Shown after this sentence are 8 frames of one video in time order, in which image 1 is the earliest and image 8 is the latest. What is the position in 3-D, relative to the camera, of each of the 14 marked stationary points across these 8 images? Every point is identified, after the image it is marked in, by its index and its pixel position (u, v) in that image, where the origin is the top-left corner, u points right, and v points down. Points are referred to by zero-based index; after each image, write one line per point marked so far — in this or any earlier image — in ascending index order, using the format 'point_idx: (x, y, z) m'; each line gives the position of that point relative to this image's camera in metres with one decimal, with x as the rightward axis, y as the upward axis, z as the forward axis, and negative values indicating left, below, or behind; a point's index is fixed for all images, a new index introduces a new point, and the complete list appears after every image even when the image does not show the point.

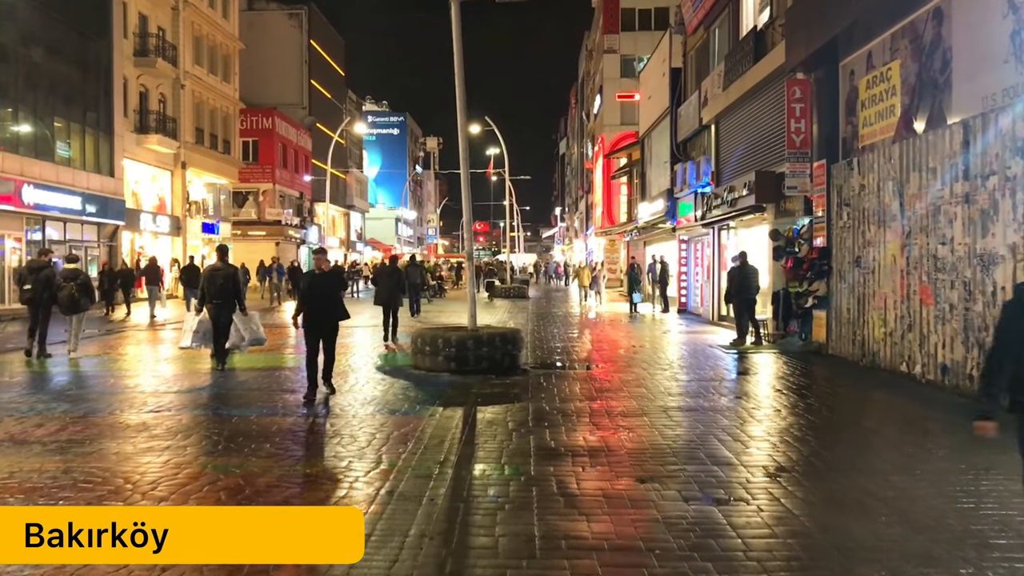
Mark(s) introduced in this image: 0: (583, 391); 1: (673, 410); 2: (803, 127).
0: (+0.8, -1.1, +9.3) m
1: (+1.5, -1.2, +8.3) m
2: (+4.5, +2.5, +13.1) m
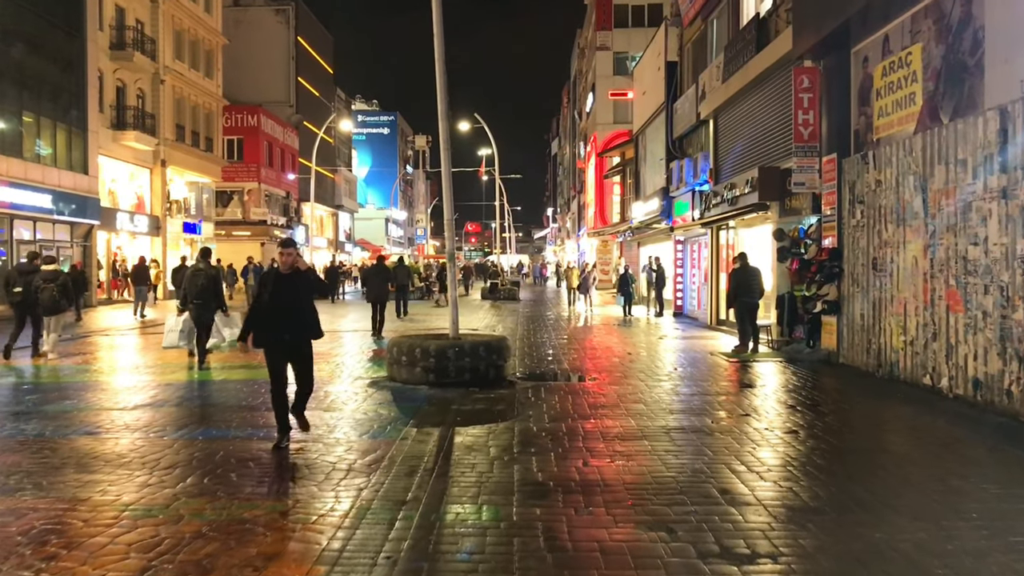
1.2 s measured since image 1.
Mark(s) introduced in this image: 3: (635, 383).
0: (+0.6, -1.2, +8.4) m
1: (+1.4, -1.3, +7.4) m
2: (+4.3, +2.4, +12.2) m
3: (+1.5, -1.2, +10.6) m
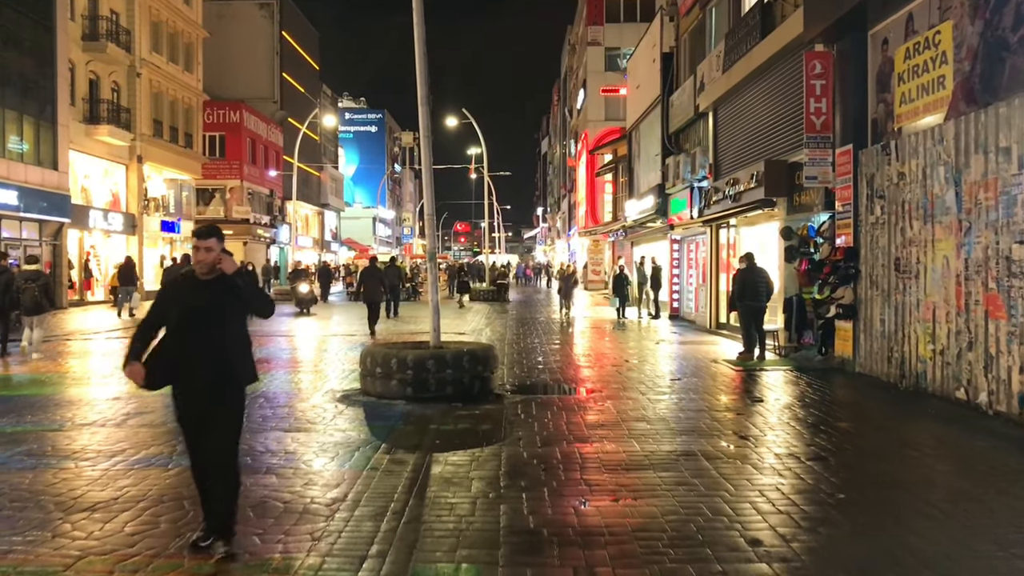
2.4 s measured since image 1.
0: (+0.5, -1.2, +7.4) m
1: (+1.3, -1.3, +6.4) m
2: (+4.1, +2.4, +11.3) m
3: (+1.4, -1.2, +9.7) m
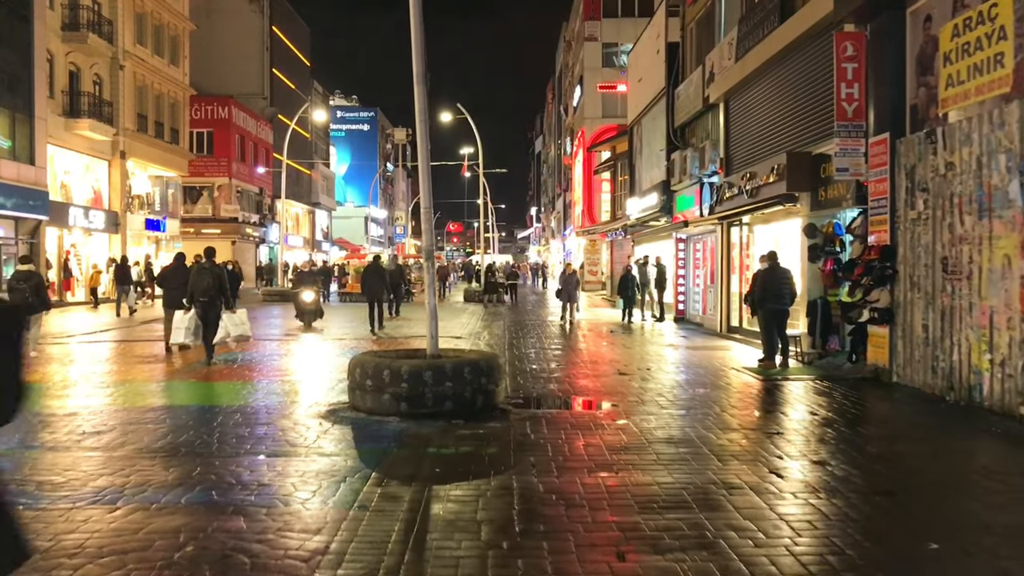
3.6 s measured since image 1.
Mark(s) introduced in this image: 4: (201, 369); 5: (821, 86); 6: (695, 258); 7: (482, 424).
0: (+0.6, -1.2, +6.5) m
1: (+1.4, -1.3, +5.5) m
2: (+4.2, +2.4, +10.4) m
3: (+1.4, -1.2, +8.7) m
4: (-4.3, -1.1, +12.0) m
5: (+4.3, +2.8, +11.9) m
6: (+4.2, +0.7, +19.5) m
7: (-0.3, -1.2, +7.3) m
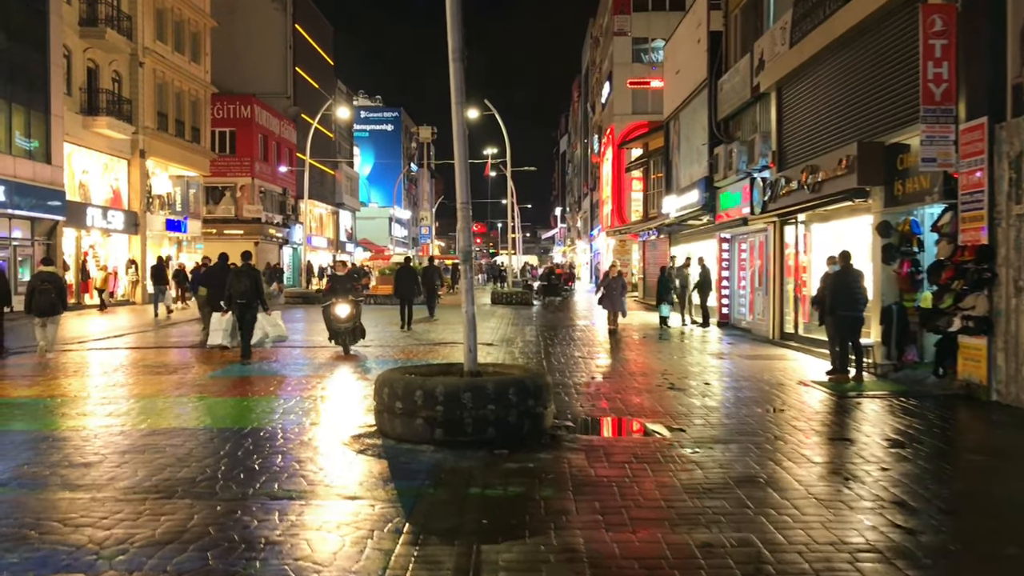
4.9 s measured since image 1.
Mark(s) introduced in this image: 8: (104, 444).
0: (+0.9, -1.3, +5.4) m
1: (+1.7, -1.4, +4.3) m
2: (+4.7, +2.3, +9.2) m
3: (+1.9, -1.3, +7.6) m
4: (-3.8, -1.2, +11.1) m
5: (+4.9, +2.8, +10.7) m
6: (+4.9, +0.6, +18.3) m
7: (+0.1, -1.2, +6.3) m
8: (-3.3, -1.3, +7.0) m
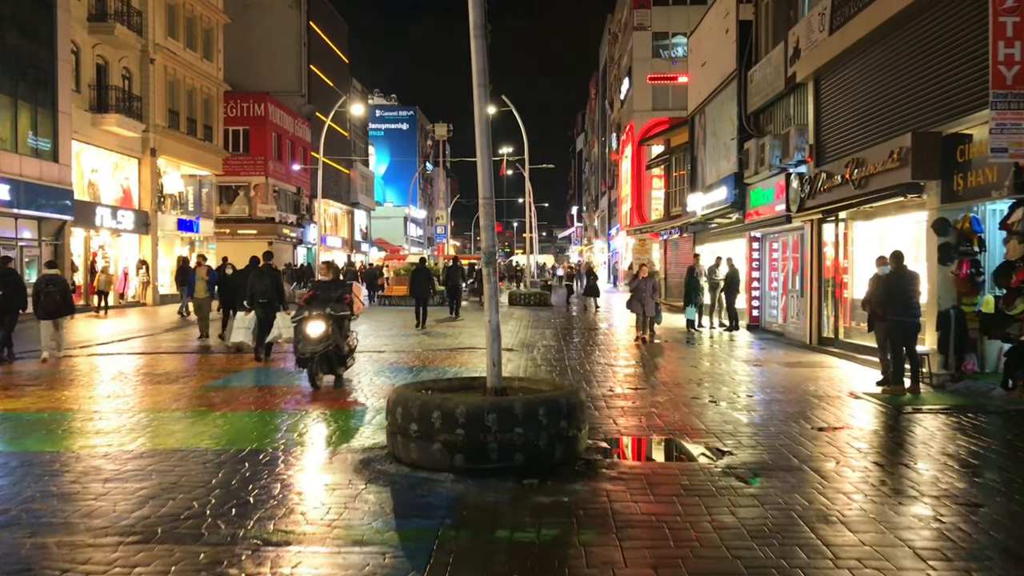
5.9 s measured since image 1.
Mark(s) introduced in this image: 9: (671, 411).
0: (+1.1, -1.3, +4.6) m
1: (+1.9, -1.4, +3.5) m
2: (+4.9, +2.3, +8.3) m
3: (+2.1, -1.3, +6.8) m
4: (-3.5, -1.2, +10.4) m
5: (+5.1, +2.7, +9.8) m
6: (+5.3, +0.6, +17.4) m
7: (+0.3, -1.3, +5.5) m
8: (-3.1, -1.3, +6.2) m
9: (+1.7, -1.3, +8.9) m
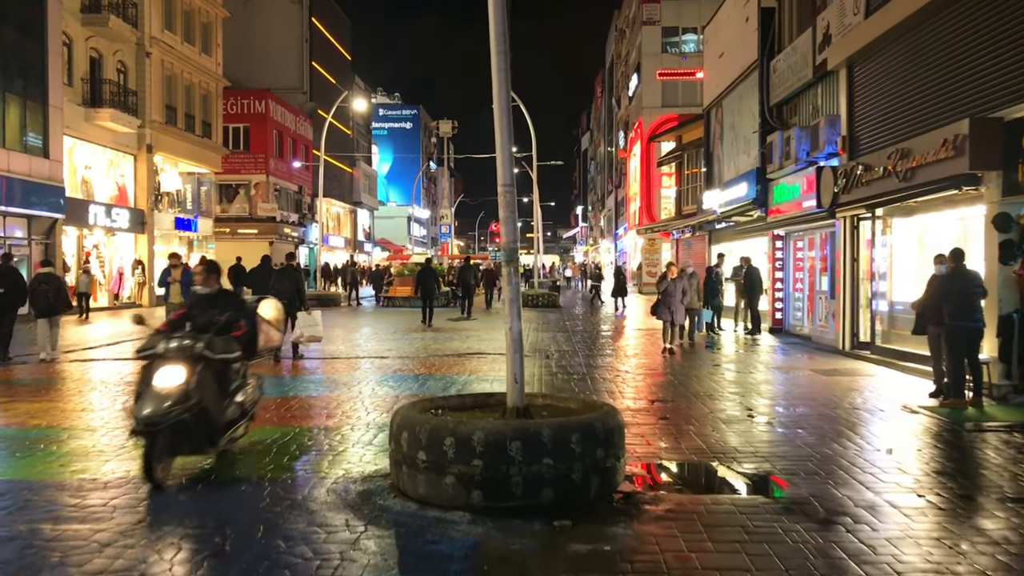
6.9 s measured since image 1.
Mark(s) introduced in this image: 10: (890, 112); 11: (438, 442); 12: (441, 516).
0: (+1.3, -1.4, +3.6) m
1: (+2.0, -1.4, +2.6) m
2: (+5.1, +2.3, +7.4) m
3: (+2.2, -1.4, +5.9) m
4: (-3.3, -1.2, +9.5) m
5: (+5.3, +2.7, +8.9) m
6: (+5.5, +0.5, +16.5) m
7: (+0.5, -1.3, +4.6) m
8: (-2.9, -1.3, +5.3) m
9: (+1.9, -1.3, +8.0) m
10: (+5.4, +2.5, +12.5) m
11: (-0.4, -0.9, +4.8) m
12: (-0.4, -1.3, +4.7) m
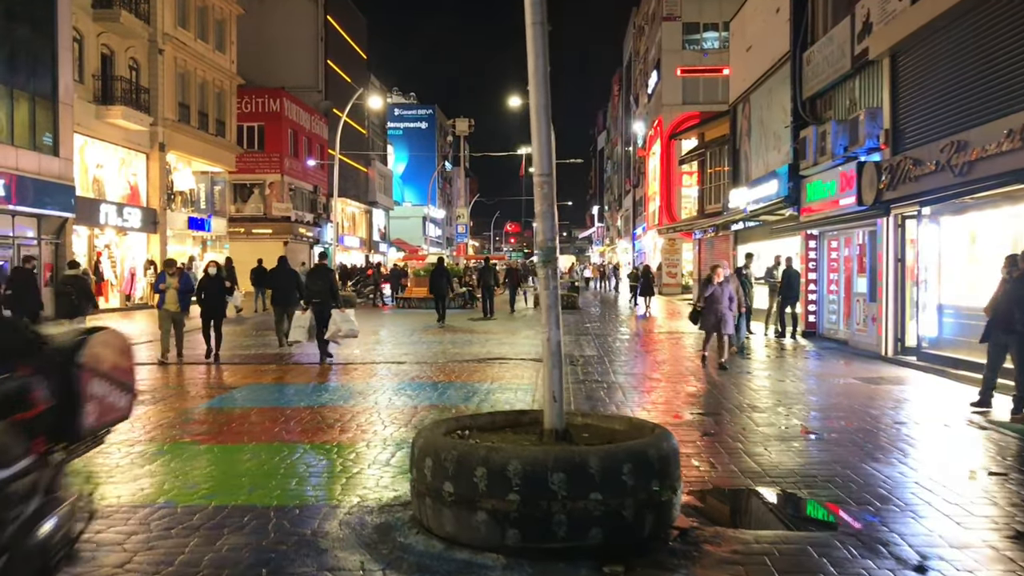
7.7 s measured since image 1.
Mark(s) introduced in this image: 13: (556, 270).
0: (+1.5, -1.4, +3.0) m
1: (+2.2, -1.5, +1.9) m
2: (+5.3, +2.2, +6.6) m
3: (+2.5, -1.4, +5.2) m
4: (-3.1, -1.3, +8.8) m
5: (+5.6, +2.7, +8.1) m
6: (+5.9, +0.5, +15.7) m
7: (+0.7, -1.3, +3.9) m
8: (-2.7, -1.4, +4.7) m
9: (+2.1, -1.3, +7.3) m
10: (+5.7, +2.5, +11.7) m
11: (-0.2, -0.9, +4.1) m
12: (-0.2, -1.3, +4.0) m
13: (+0.2, +0.1, +5.1) m
